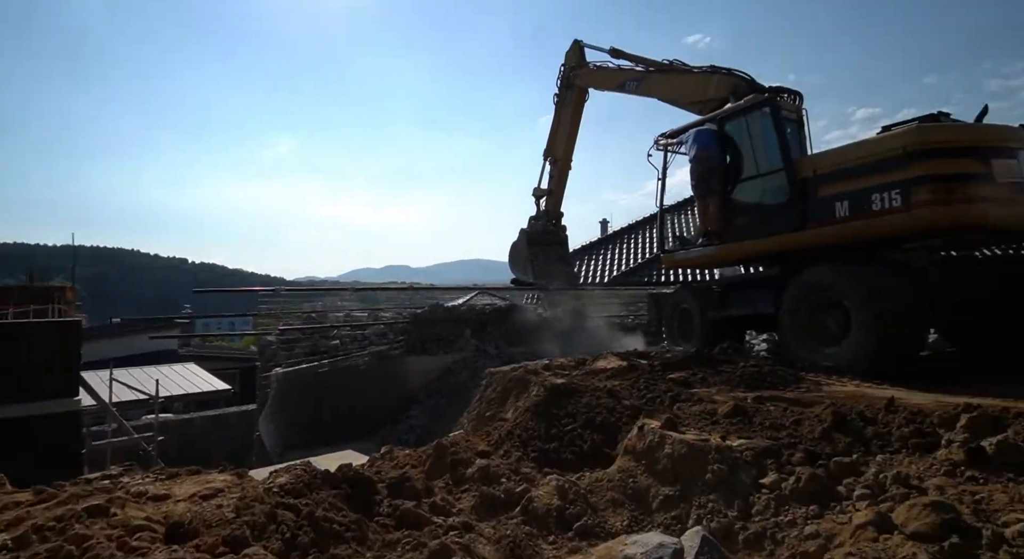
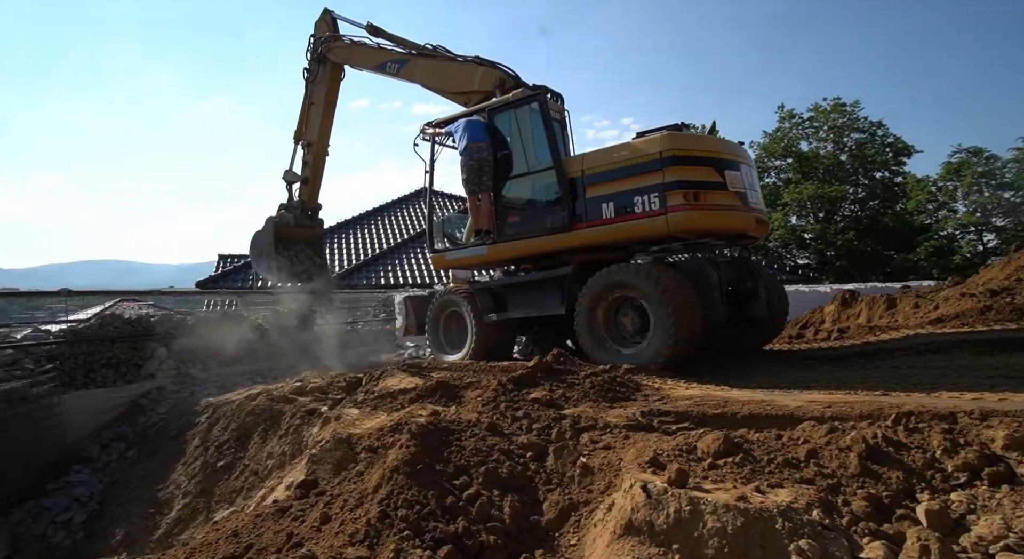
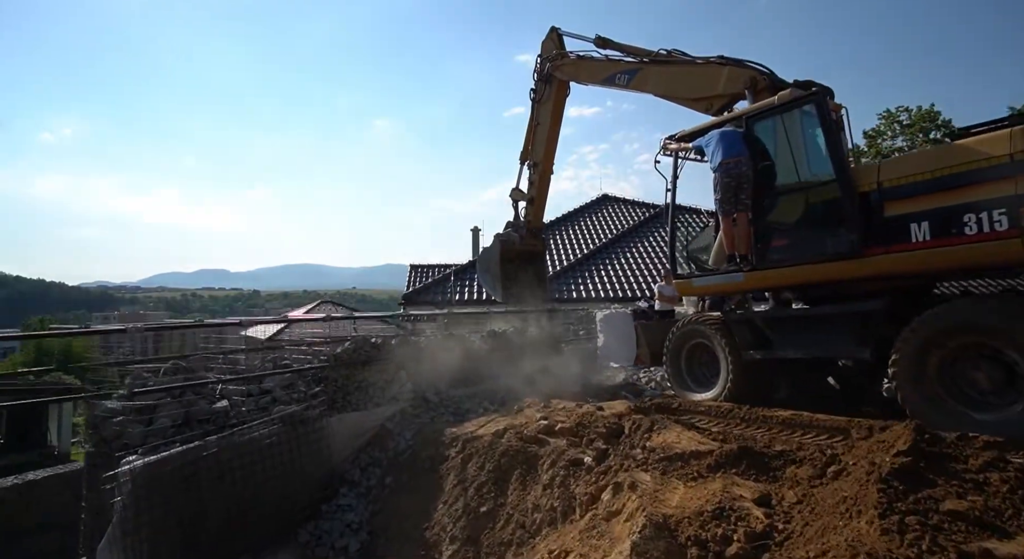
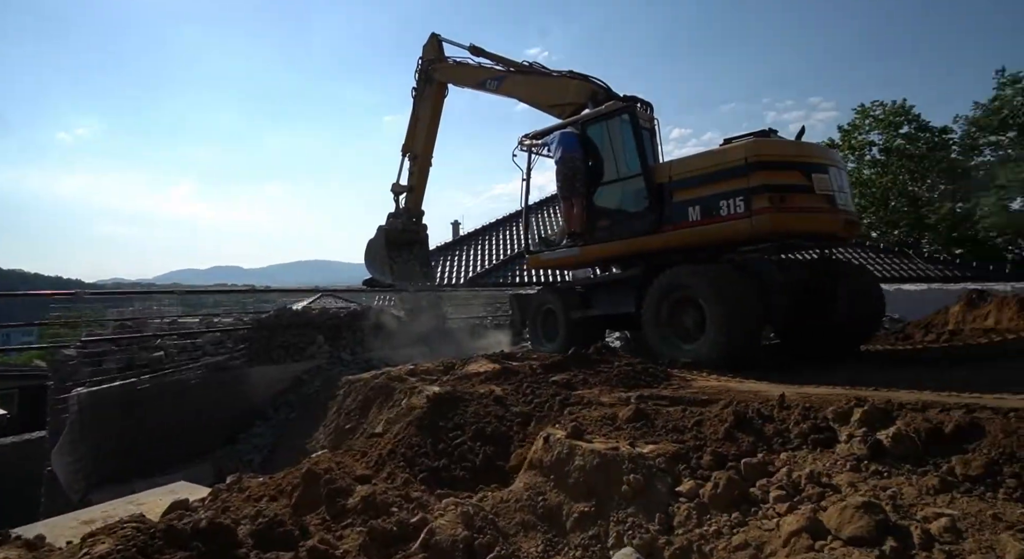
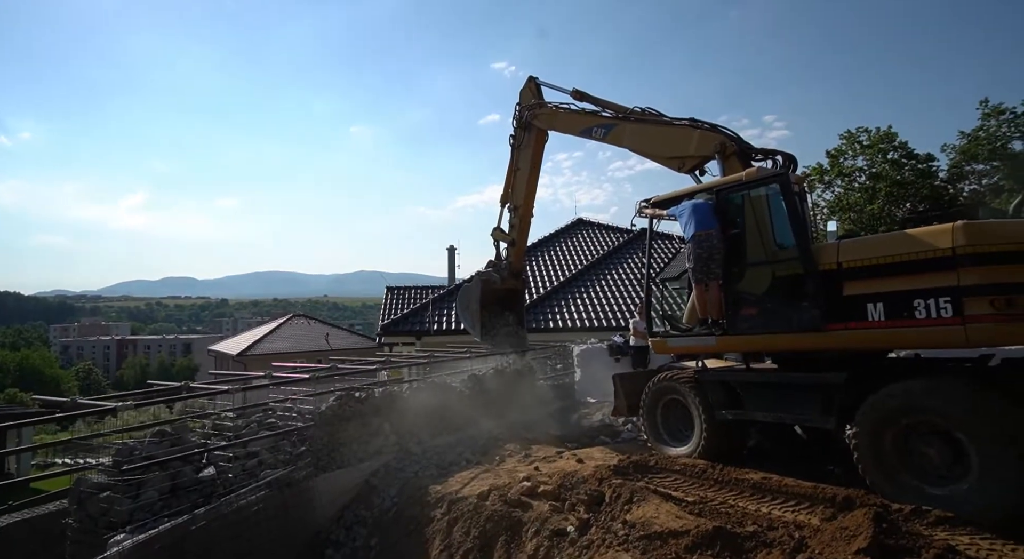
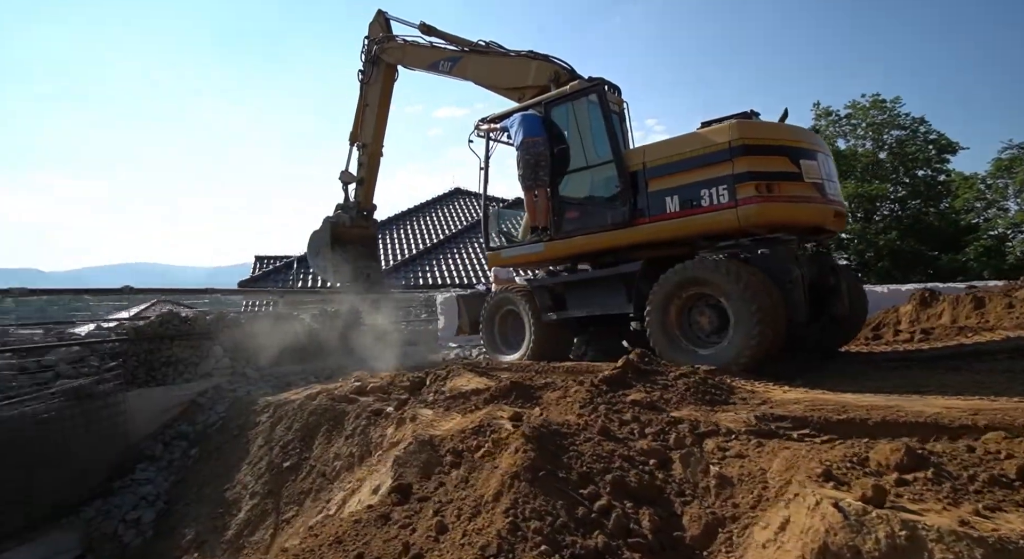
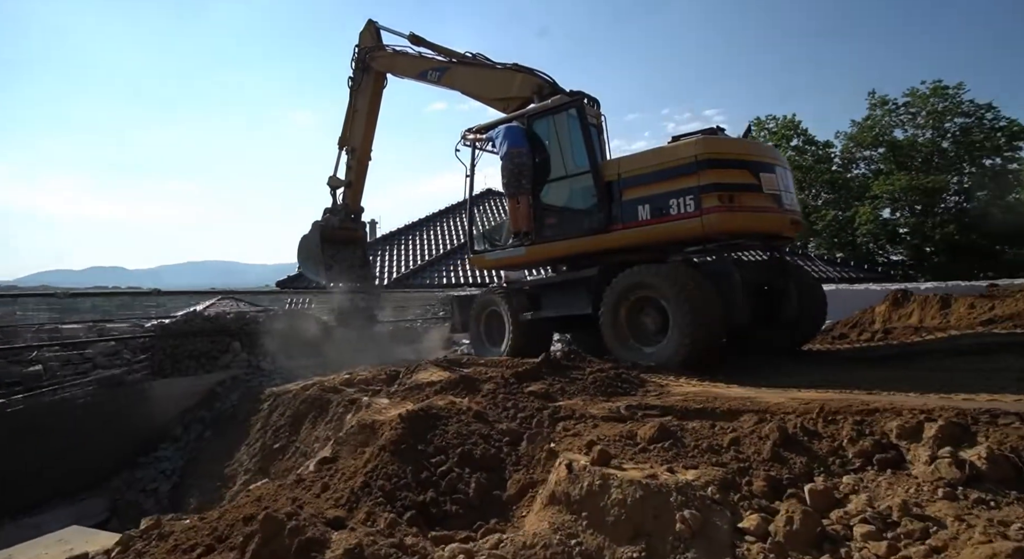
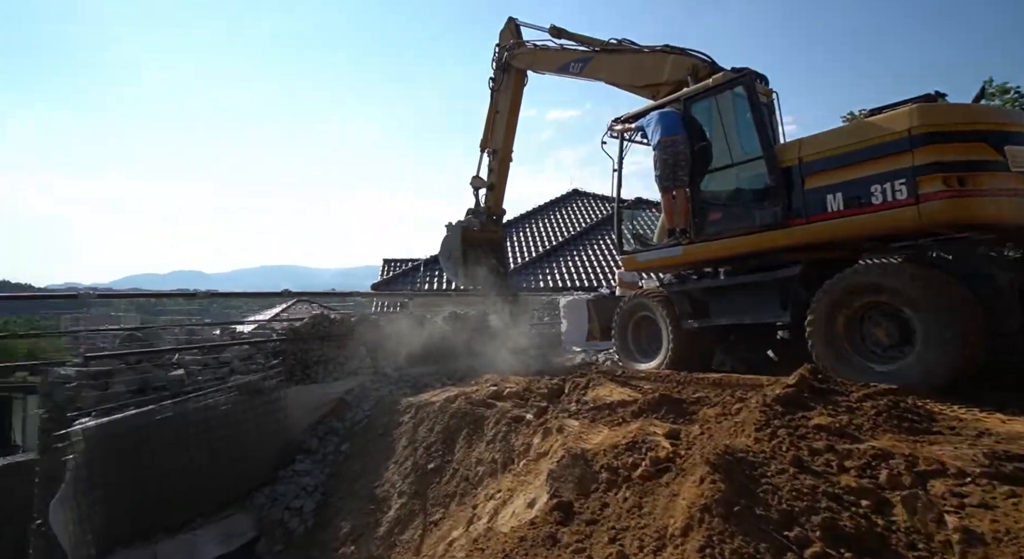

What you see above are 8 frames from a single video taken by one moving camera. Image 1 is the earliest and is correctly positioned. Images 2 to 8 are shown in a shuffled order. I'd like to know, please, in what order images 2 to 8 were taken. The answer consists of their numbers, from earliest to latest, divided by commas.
4, 7, 2, 6, 8, 3, 5
